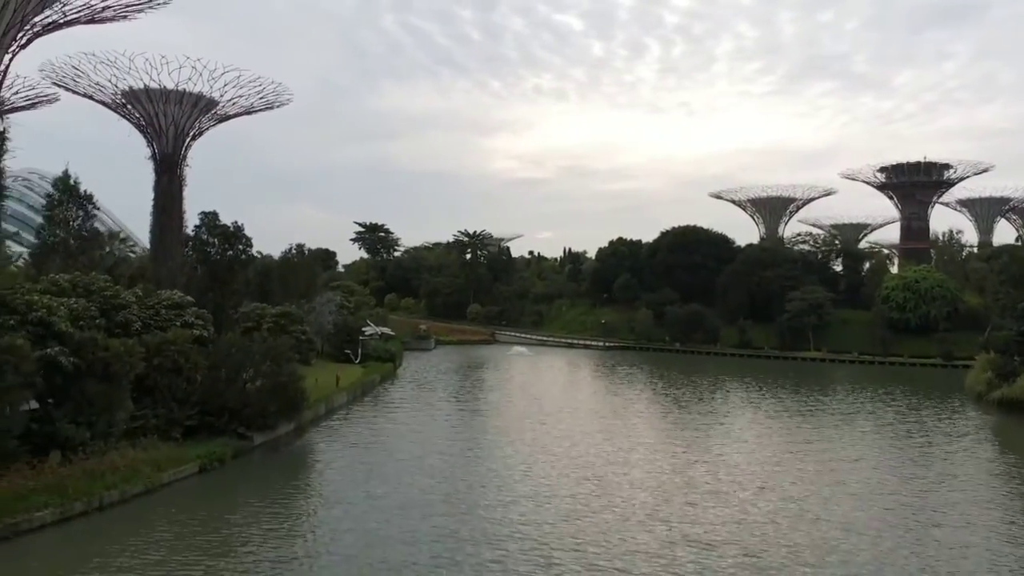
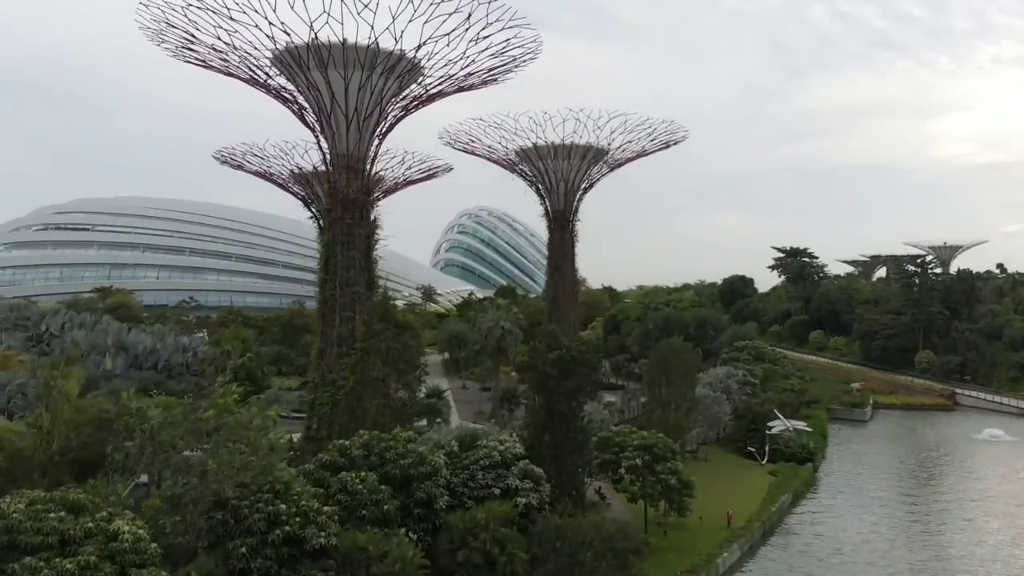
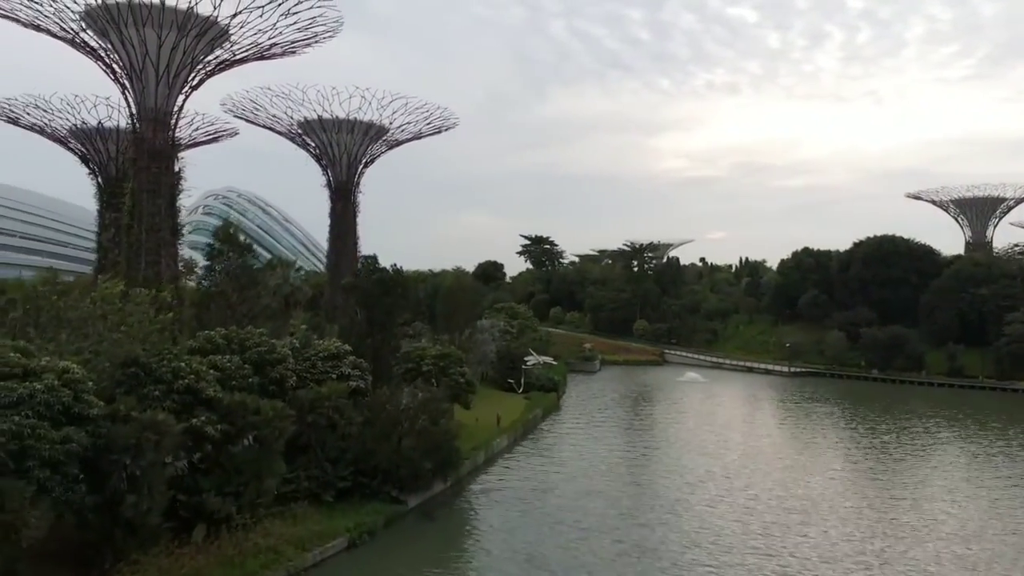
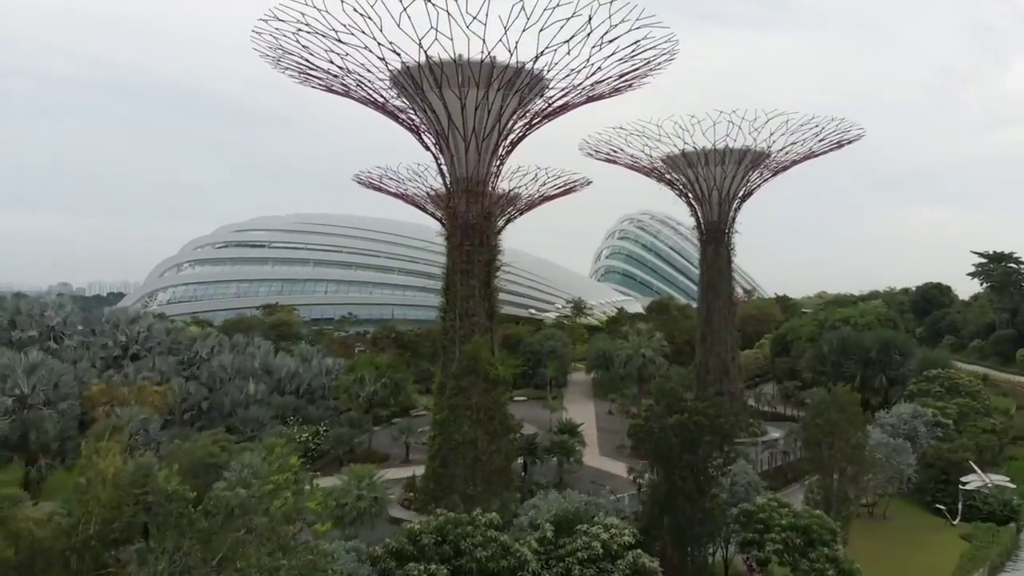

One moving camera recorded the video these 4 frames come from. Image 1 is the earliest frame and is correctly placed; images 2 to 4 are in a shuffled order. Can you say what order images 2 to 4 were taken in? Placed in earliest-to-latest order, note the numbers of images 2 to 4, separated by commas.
3, 2, 4
